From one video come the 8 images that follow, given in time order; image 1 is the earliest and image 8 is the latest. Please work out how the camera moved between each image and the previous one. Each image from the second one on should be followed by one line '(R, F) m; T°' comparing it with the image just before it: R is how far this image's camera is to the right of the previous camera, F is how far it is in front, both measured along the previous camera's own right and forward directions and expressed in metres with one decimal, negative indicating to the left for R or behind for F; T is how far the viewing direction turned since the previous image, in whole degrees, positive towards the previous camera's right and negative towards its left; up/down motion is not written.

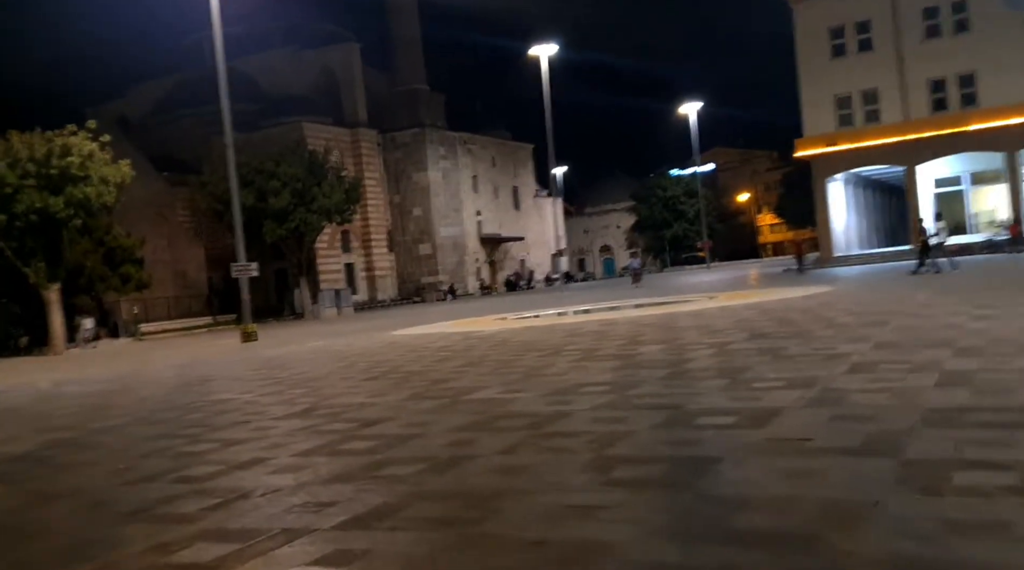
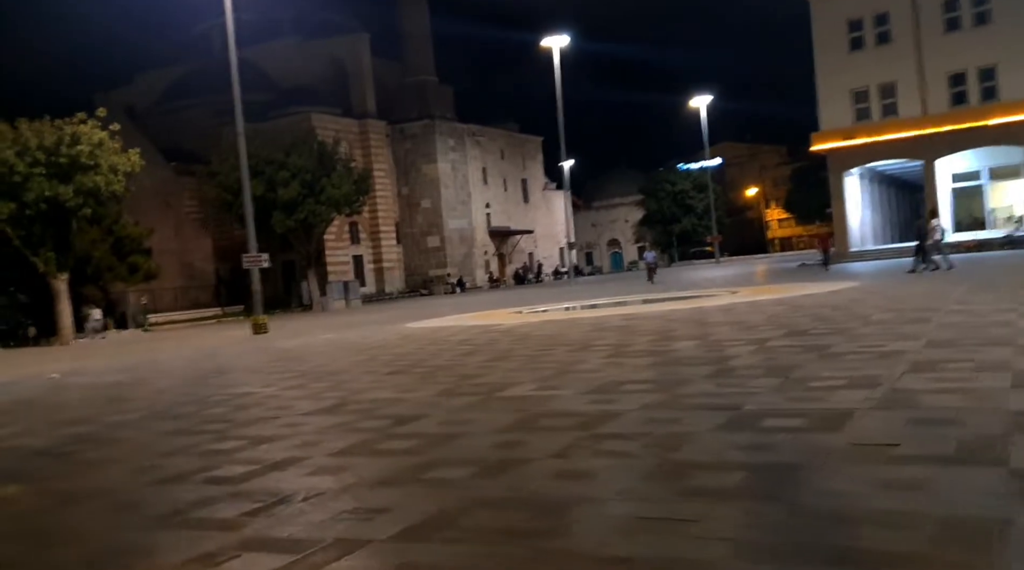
(-0.3, +0.4) m; 0°
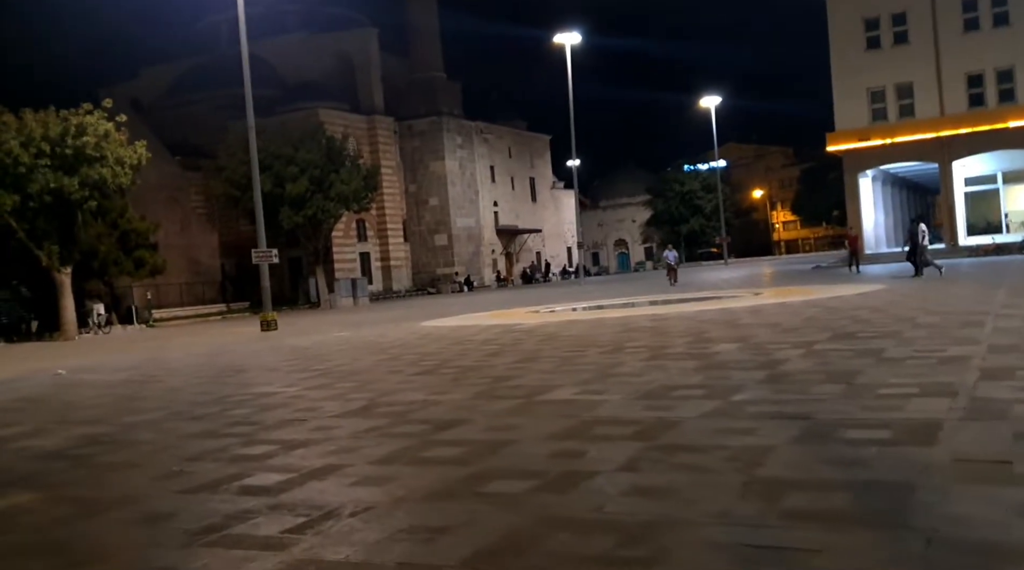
(-0.3, +0.5) m; 0°
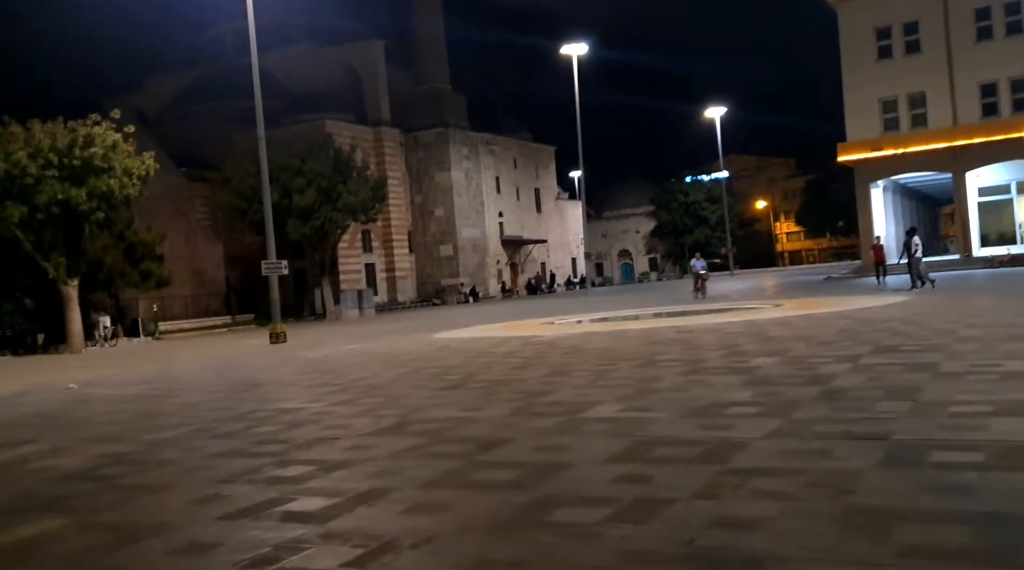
(-0.3, +0.4) m; 0°
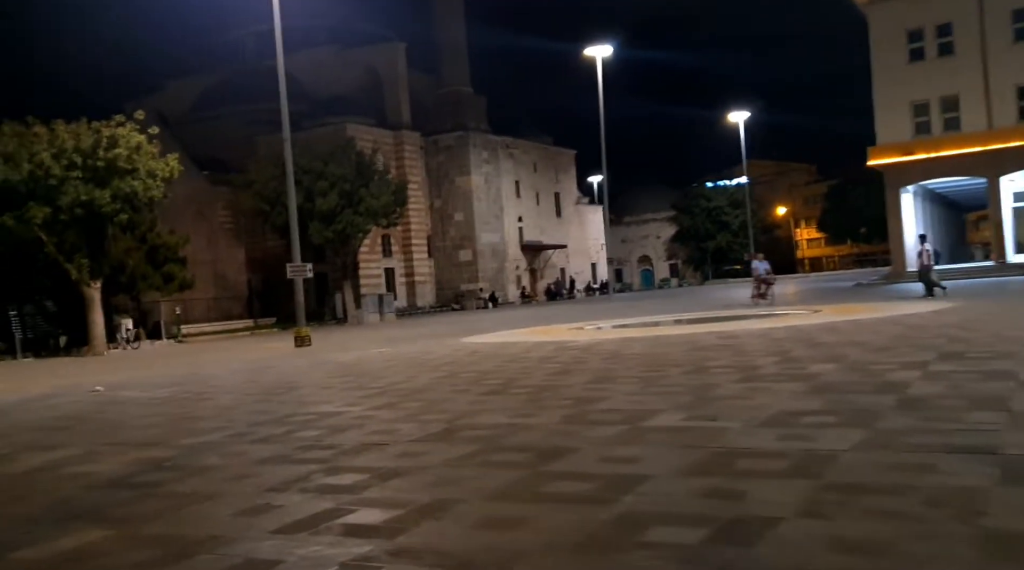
(-0.3, +0.4) m; -1°
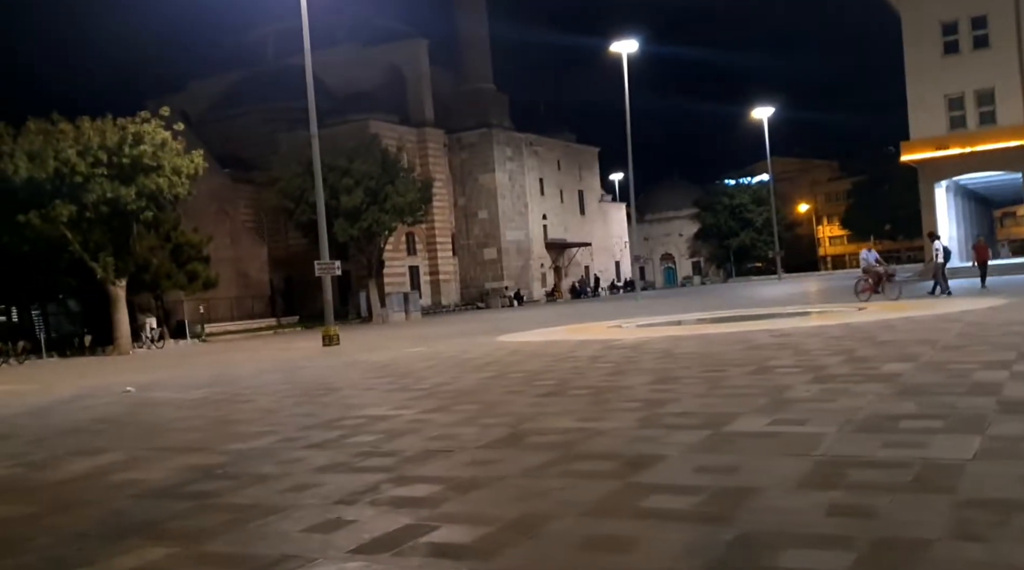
(-0.4, +0.5) m; -1°
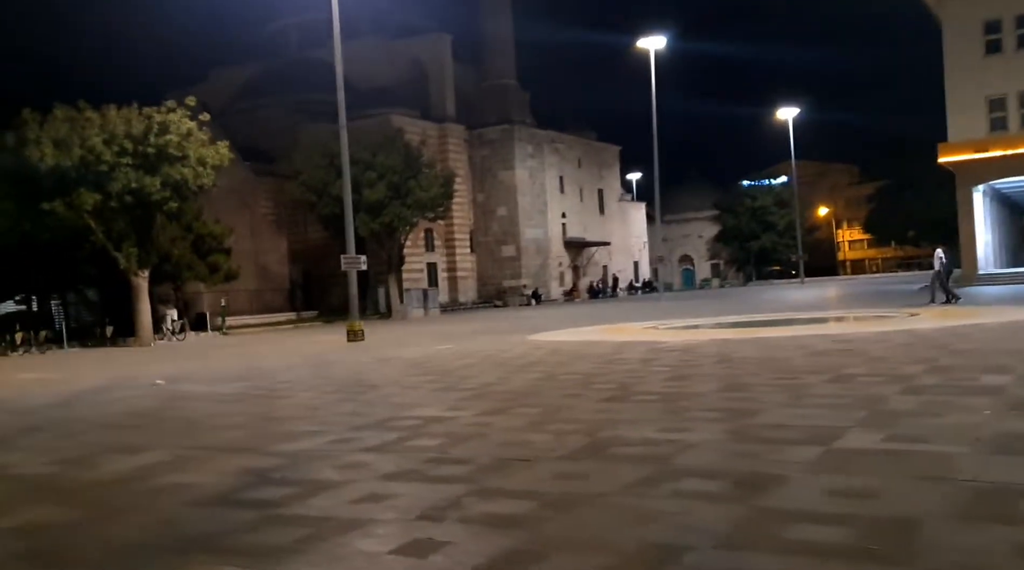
(-0.5, +0.6) m; -1°
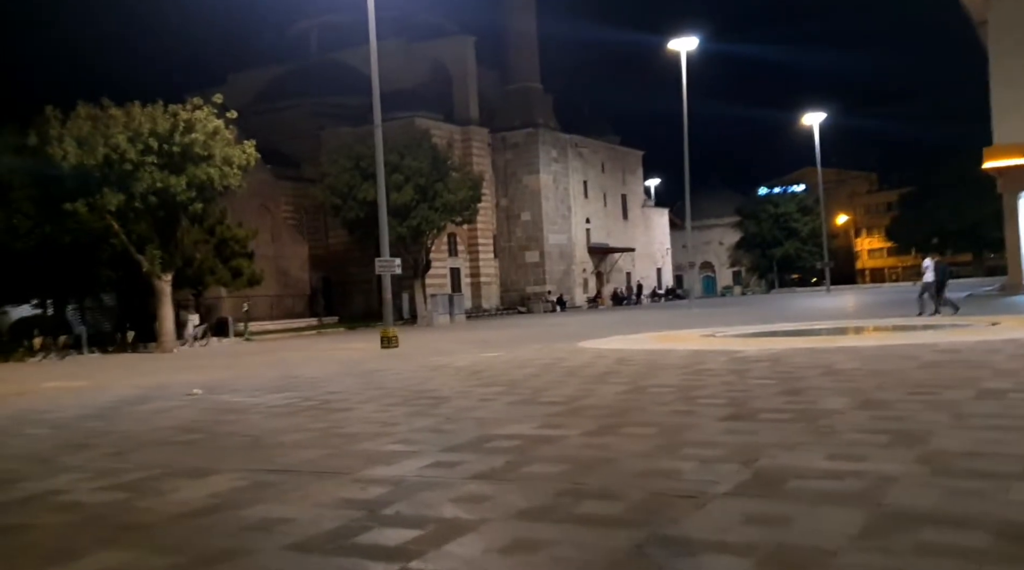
(-0.8, +1.1) m; 0°
